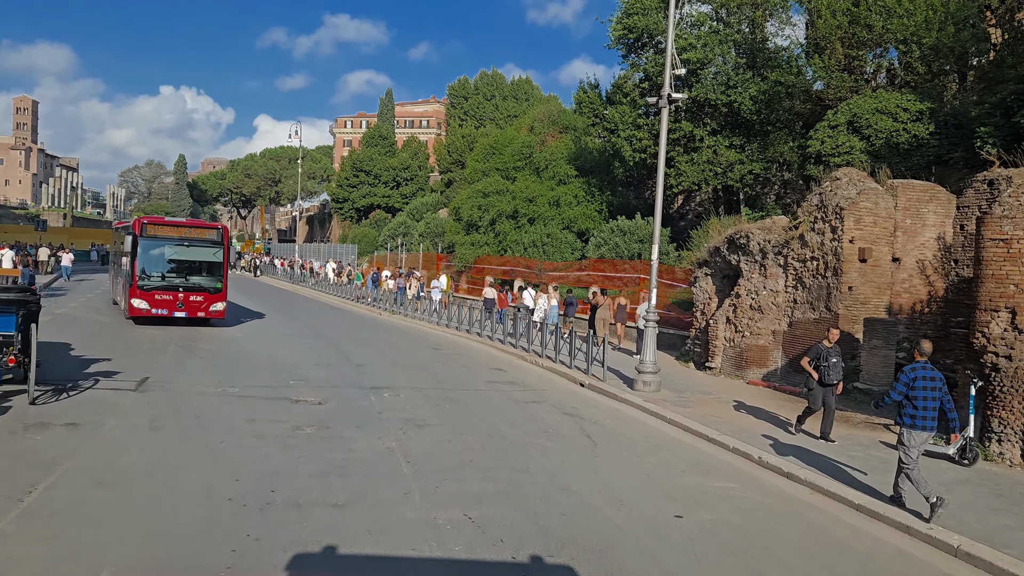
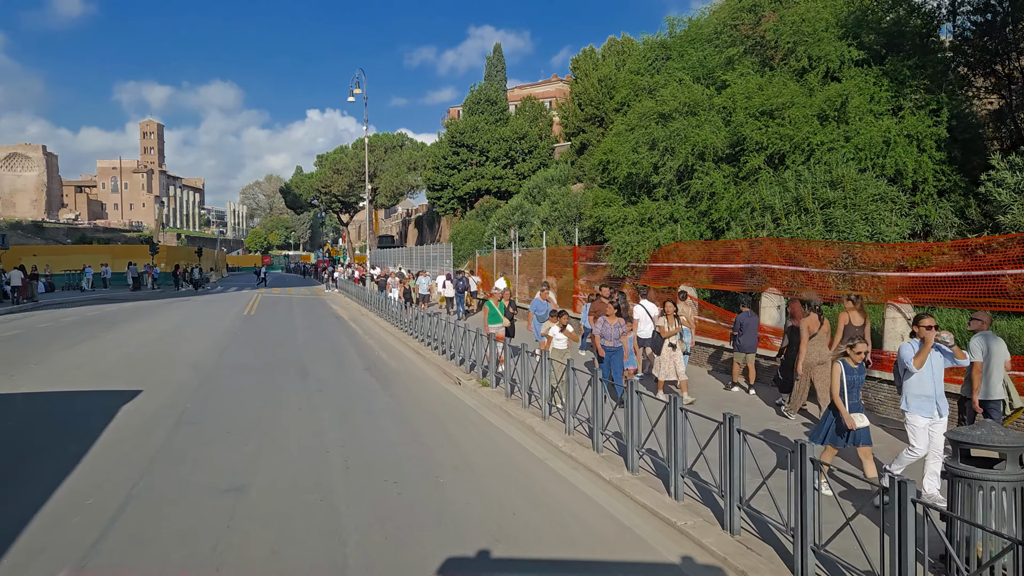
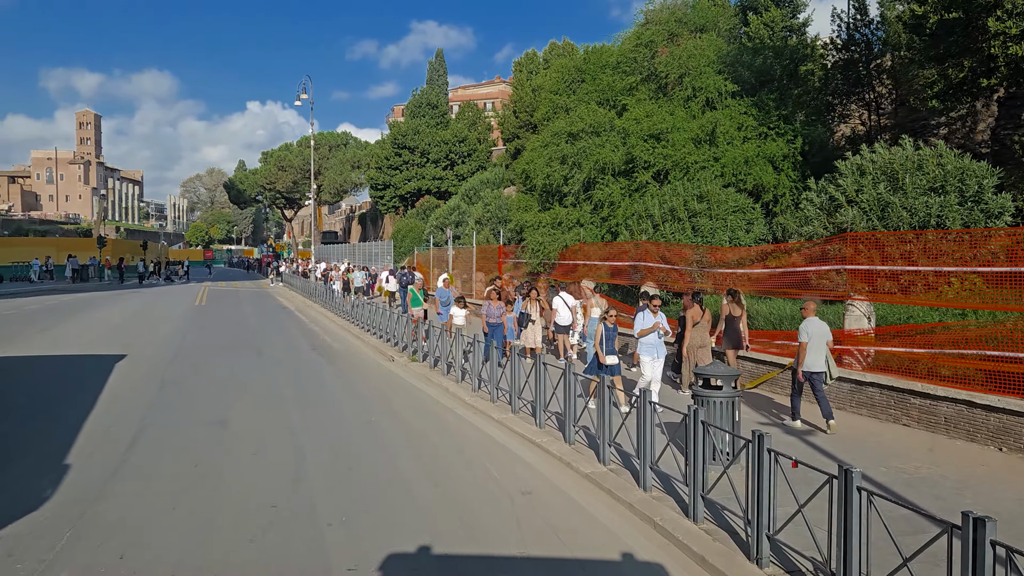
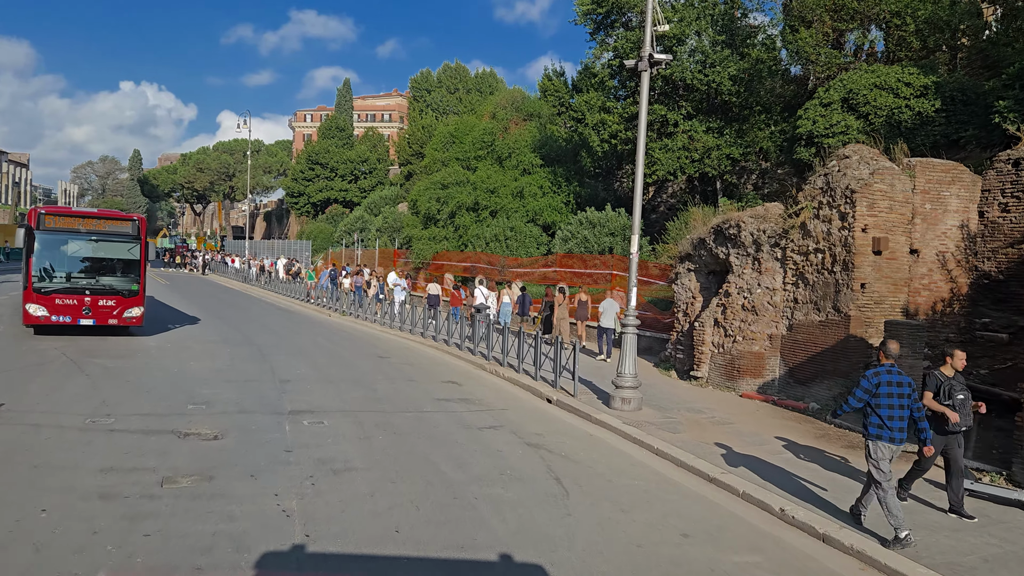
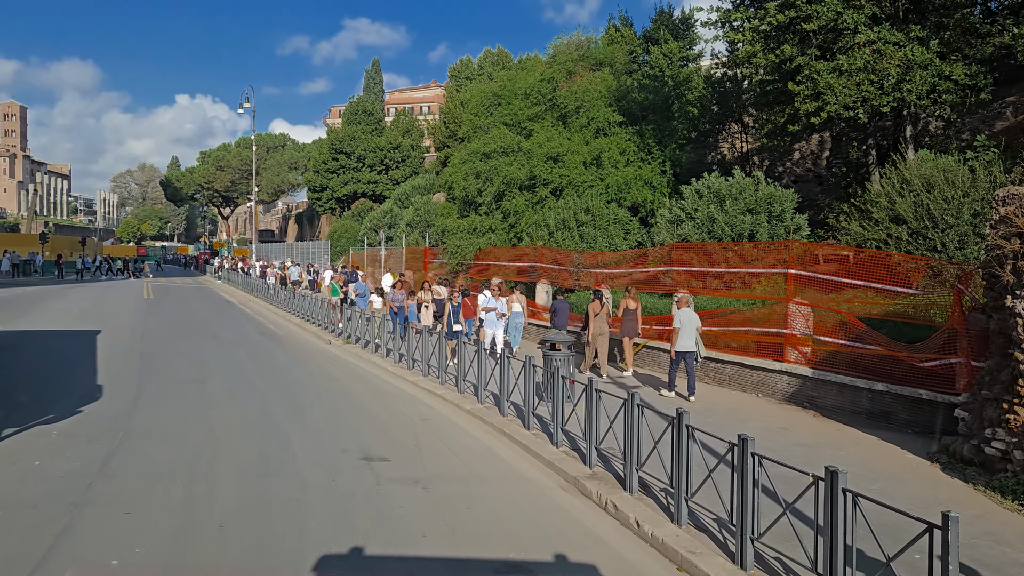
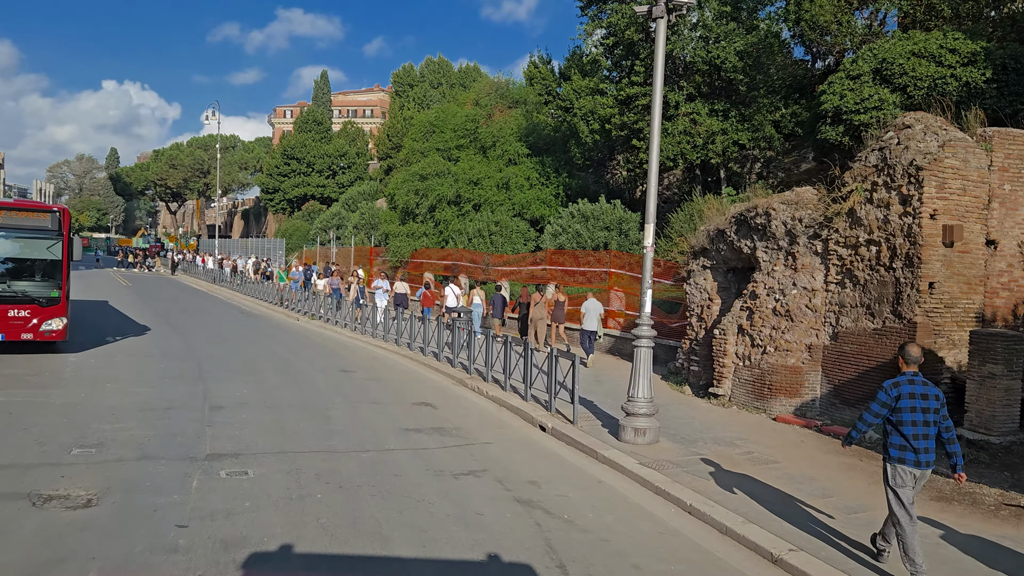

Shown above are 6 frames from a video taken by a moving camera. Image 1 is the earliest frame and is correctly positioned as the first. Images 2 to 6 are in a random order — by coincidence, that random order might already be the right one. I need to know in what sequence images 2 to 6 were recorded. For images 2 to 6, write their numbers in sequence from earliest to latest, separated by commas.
4, 6, 5, 3, 2
